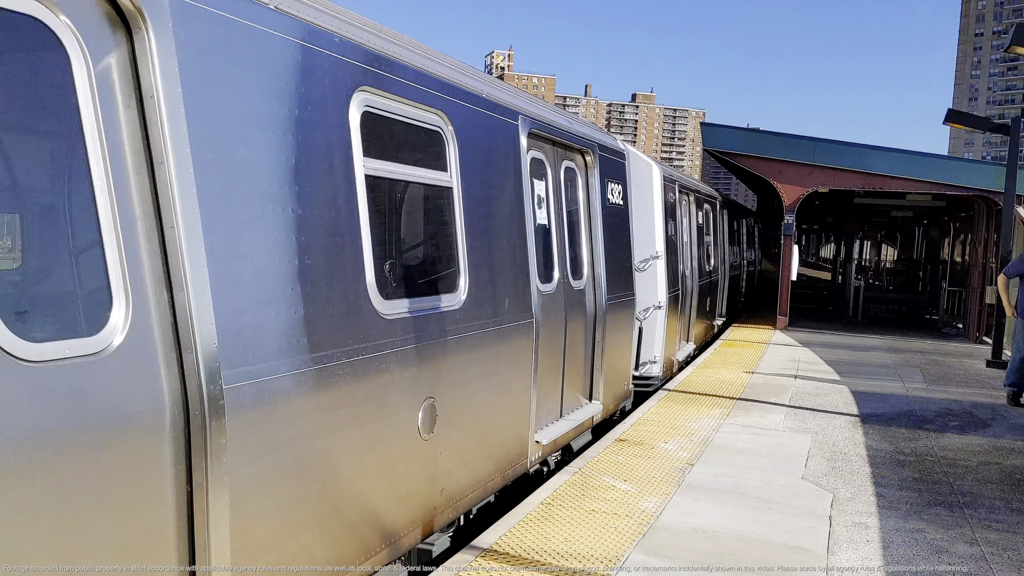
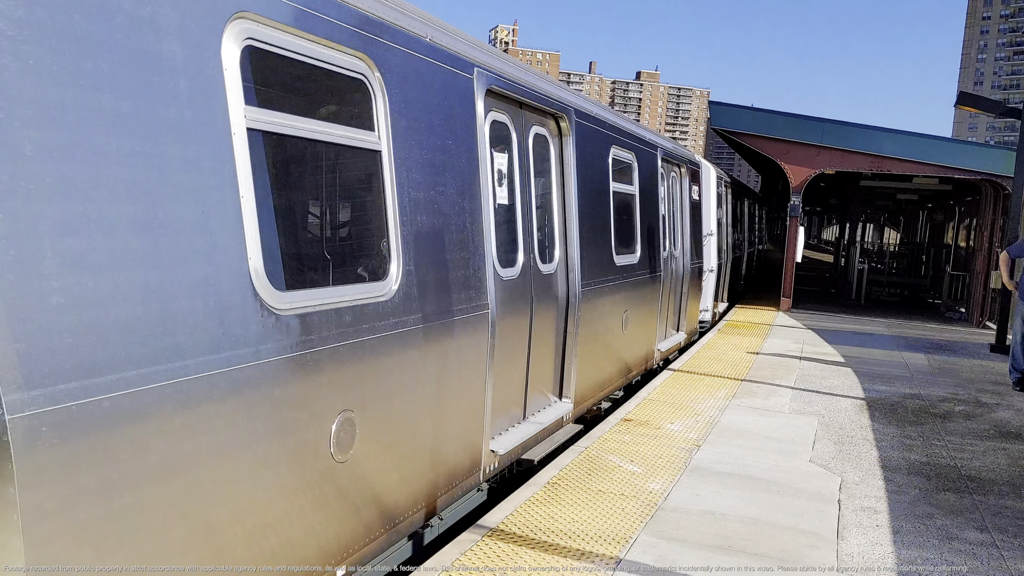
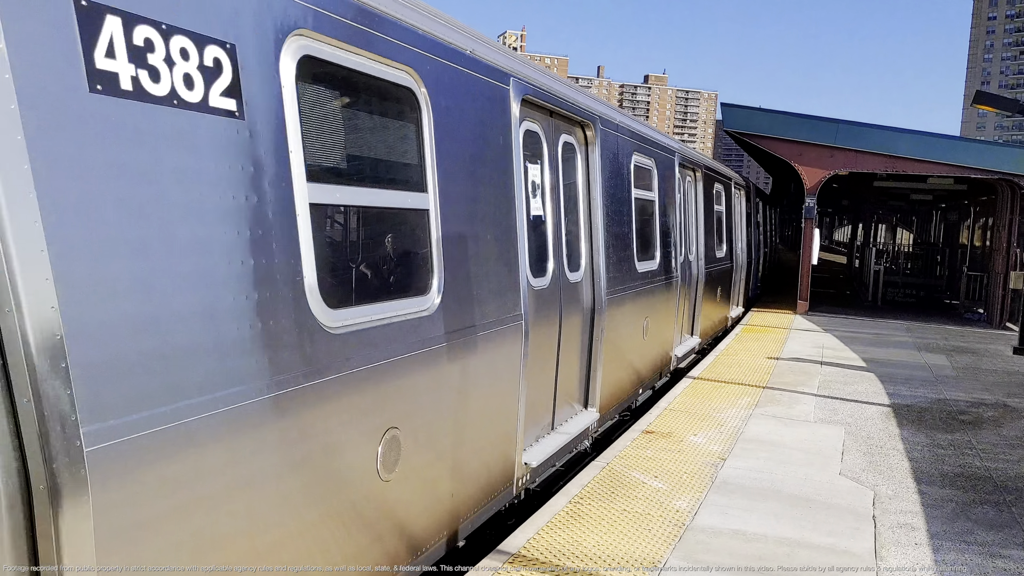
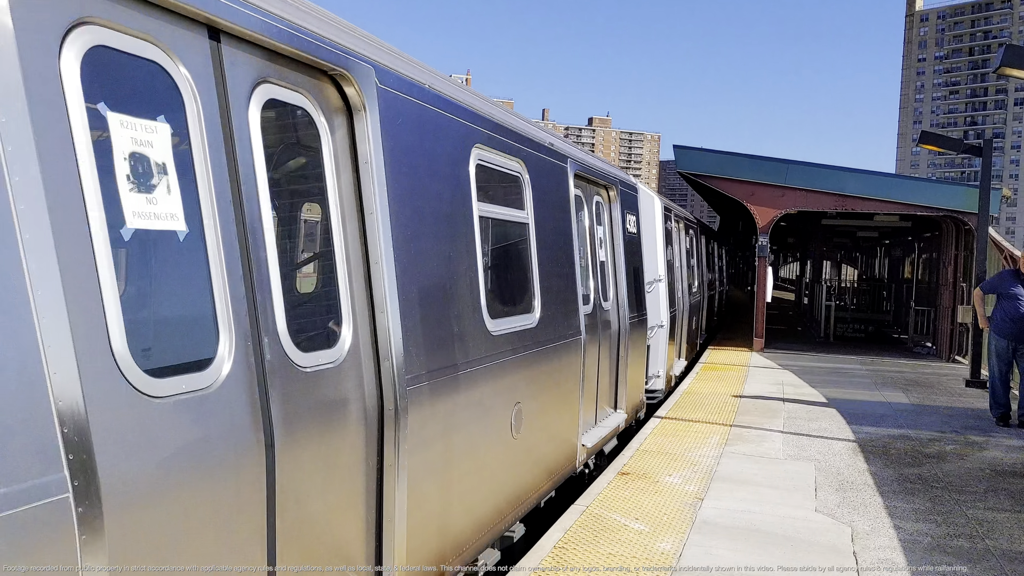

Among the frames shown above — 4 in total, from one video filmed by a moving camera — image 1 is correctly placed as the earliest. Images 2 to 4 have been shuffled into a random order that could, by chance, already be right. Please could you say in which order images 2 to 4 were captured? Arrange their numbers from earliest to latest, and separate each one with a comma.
2, 3, 4
